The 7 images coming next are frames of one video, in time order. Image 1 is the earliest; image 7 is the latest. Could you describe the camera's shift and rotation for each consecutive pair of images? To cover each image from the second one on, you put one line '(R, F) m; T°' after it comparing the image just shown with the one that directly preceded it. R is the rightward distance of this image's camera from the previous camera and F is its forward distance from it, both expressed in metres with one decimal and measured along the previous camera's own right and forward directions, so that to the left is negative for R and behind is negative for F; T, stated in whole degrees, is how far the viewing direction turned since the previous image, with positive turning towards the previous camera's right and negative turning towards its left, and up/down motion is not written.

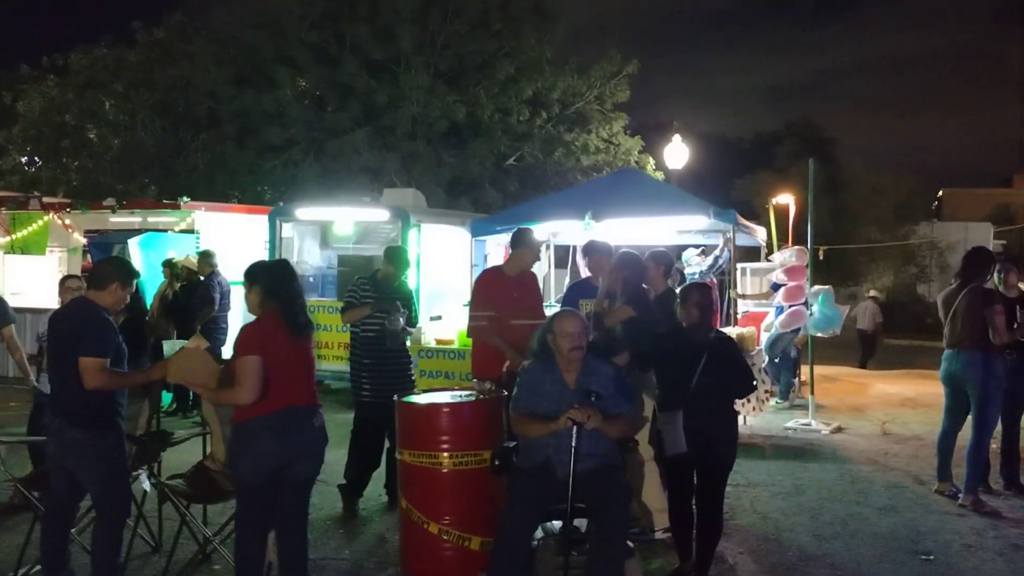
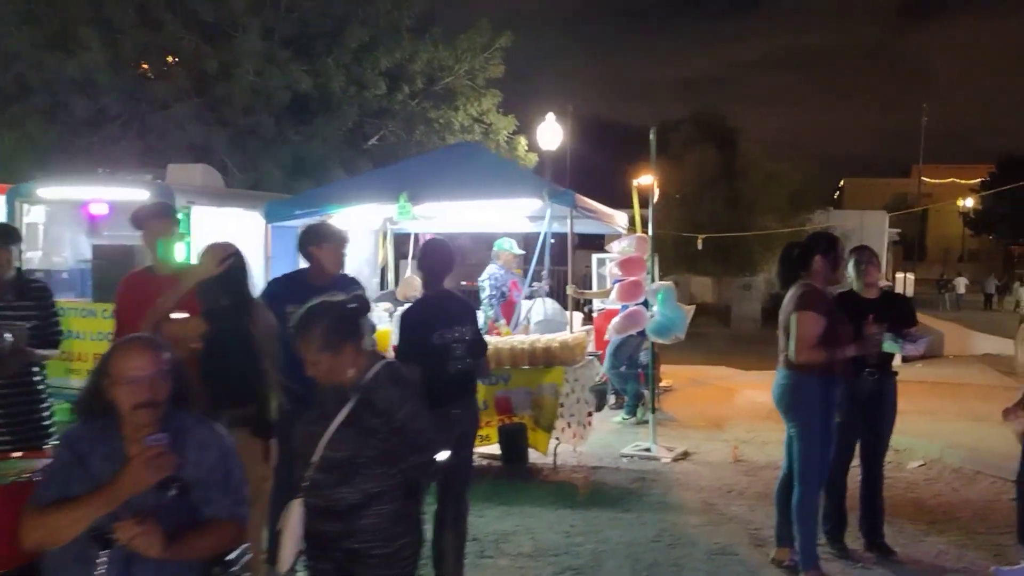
(+1.2, +1.7) m; +5°
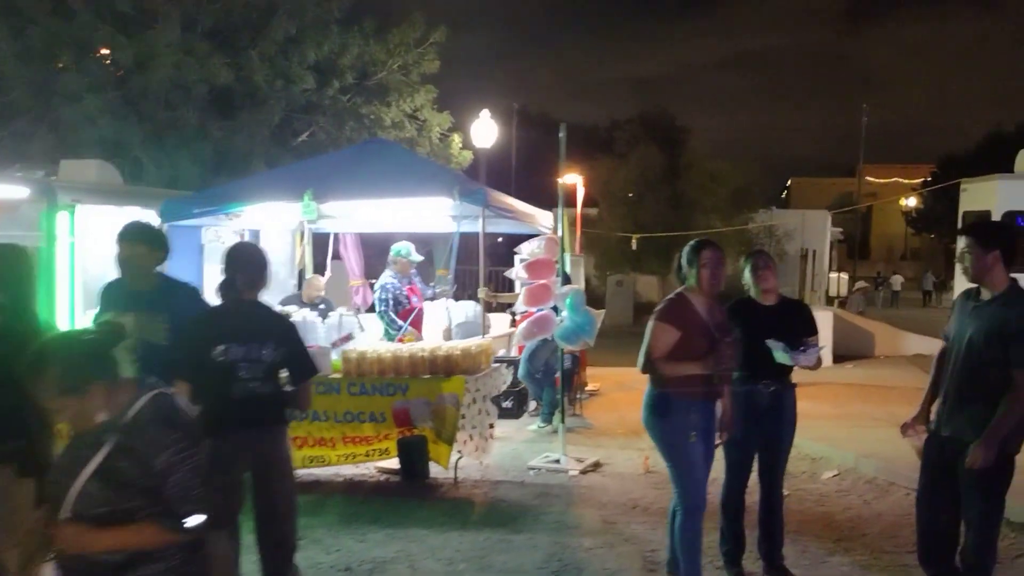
(+0.4, +0.4) m; +3°
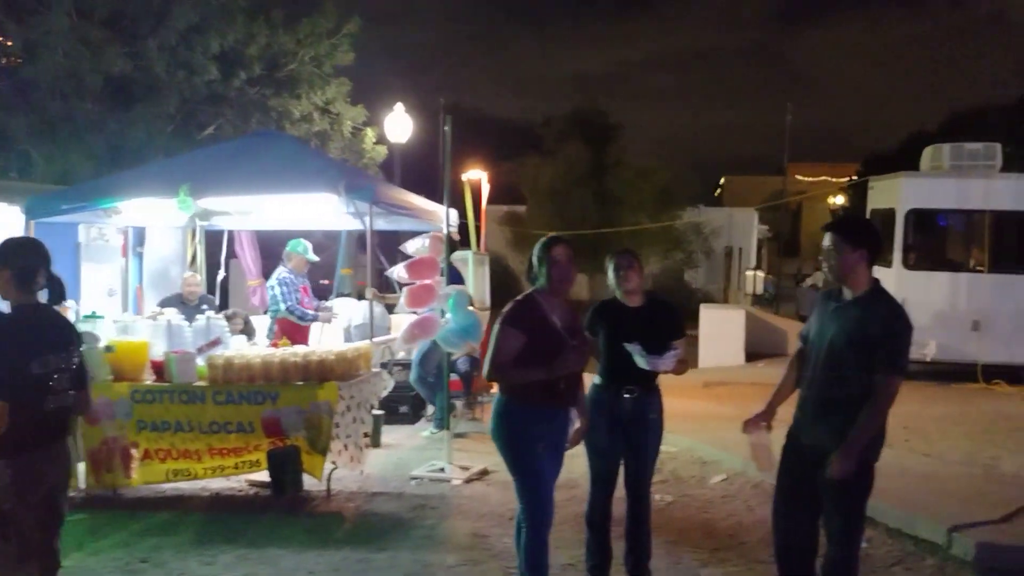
(+0.4, +0.3) m; +4°
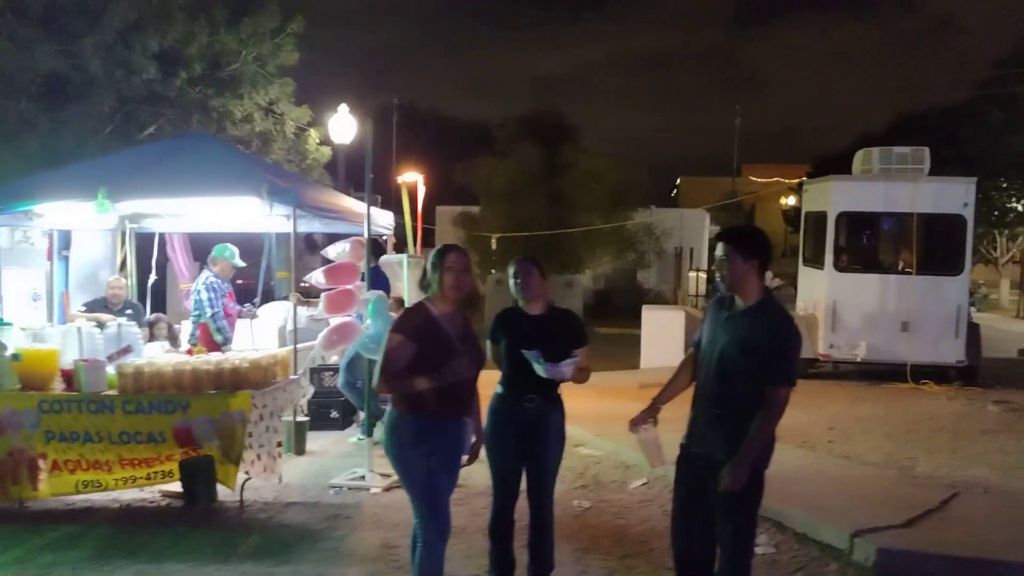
(+0.3, 0.0) m; +2°
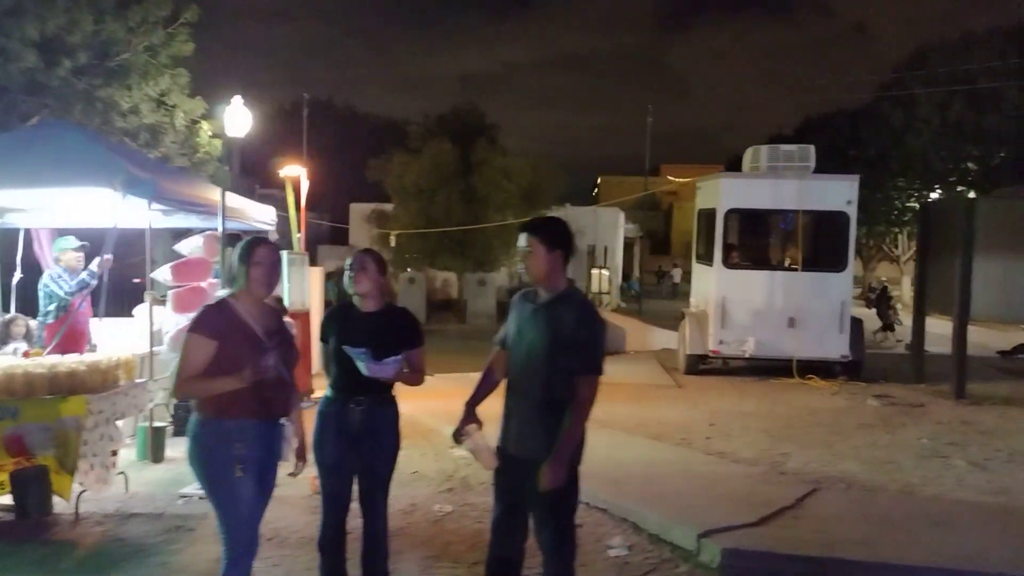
(+0.4, +0.2) m; +5°
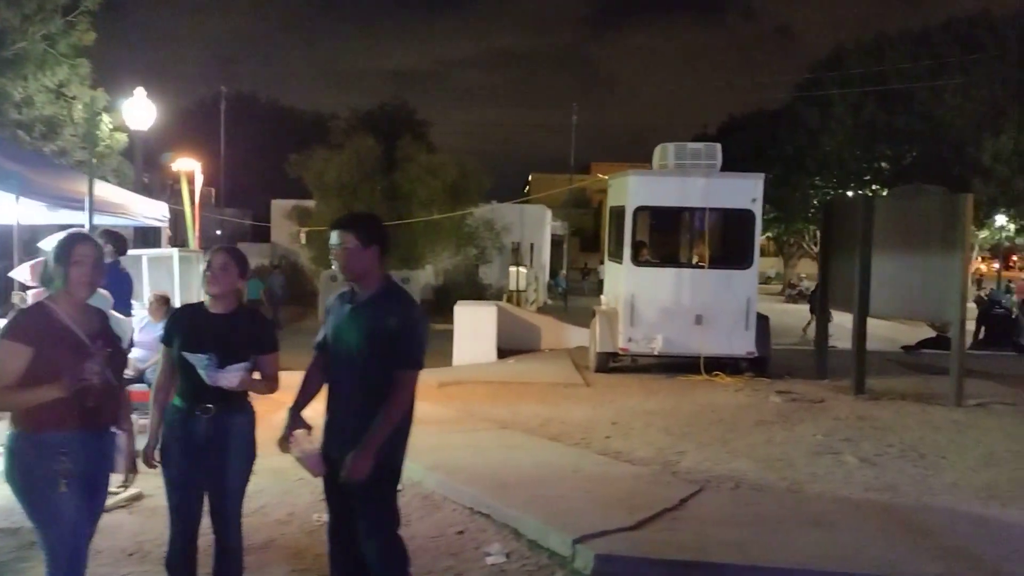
(+0.3, +0.2) m; +4°
